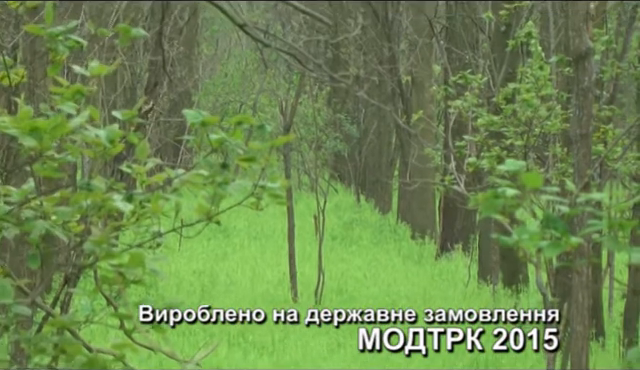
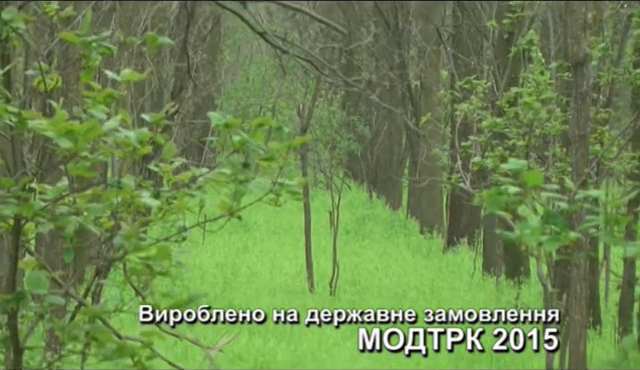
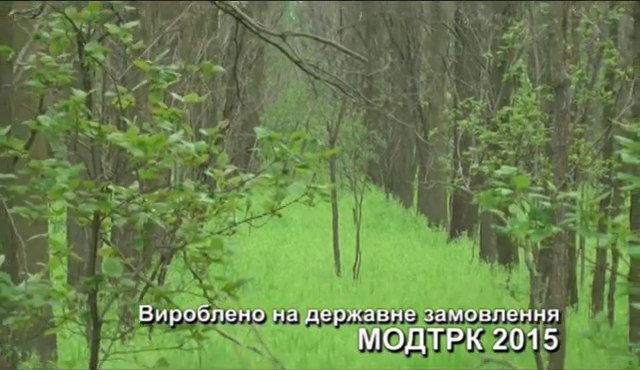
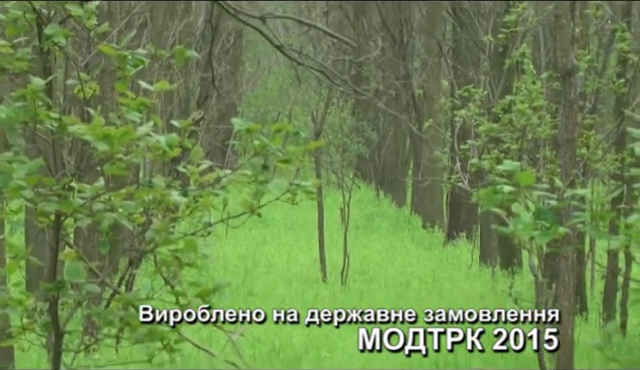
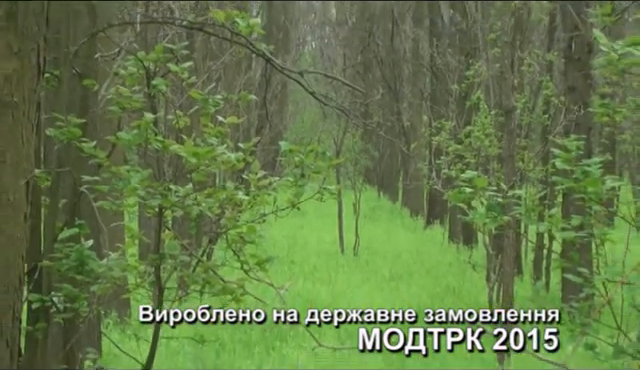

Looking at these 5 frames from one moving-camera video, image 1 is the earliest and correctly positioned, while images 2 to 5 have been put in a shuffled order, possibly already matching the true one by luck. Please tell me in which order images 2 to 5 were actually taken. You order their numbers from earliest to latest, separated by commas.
2, 4, 3, 5
